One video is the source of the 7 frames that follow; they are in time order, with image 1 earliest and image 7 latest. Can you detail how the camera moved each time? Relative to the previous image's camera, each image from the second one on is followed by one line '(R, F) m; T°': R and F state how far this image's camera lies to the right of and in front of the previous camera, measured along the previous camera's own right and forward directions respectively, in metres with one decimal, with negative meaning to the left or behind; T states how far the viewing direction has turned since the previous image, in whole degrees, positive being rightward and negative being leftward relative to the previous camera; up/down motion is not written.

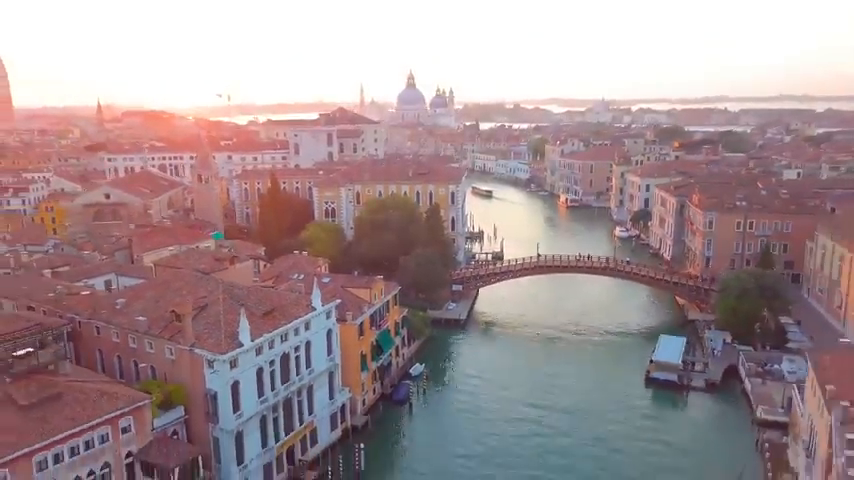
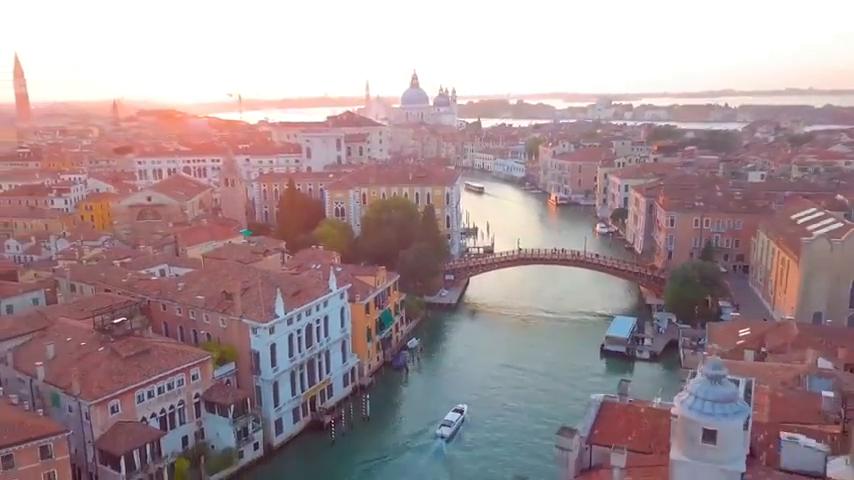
(+0.5, -6.0) m; 0°
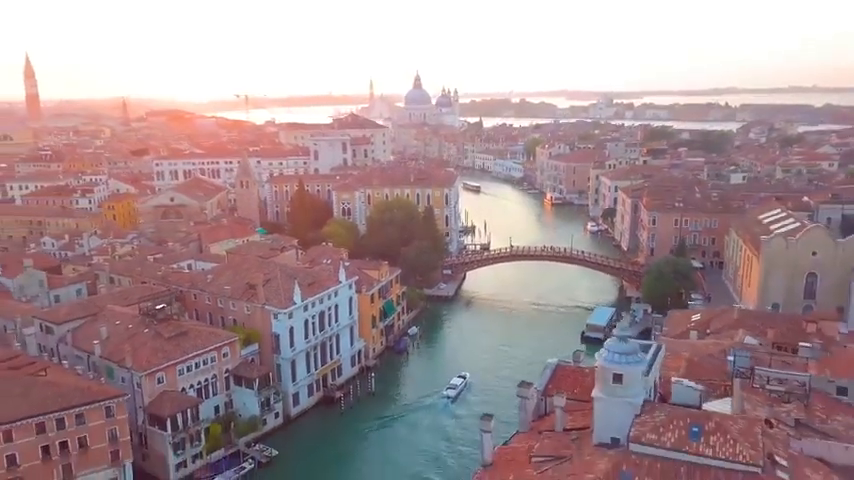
(+0.2, -3.8) m; 0°
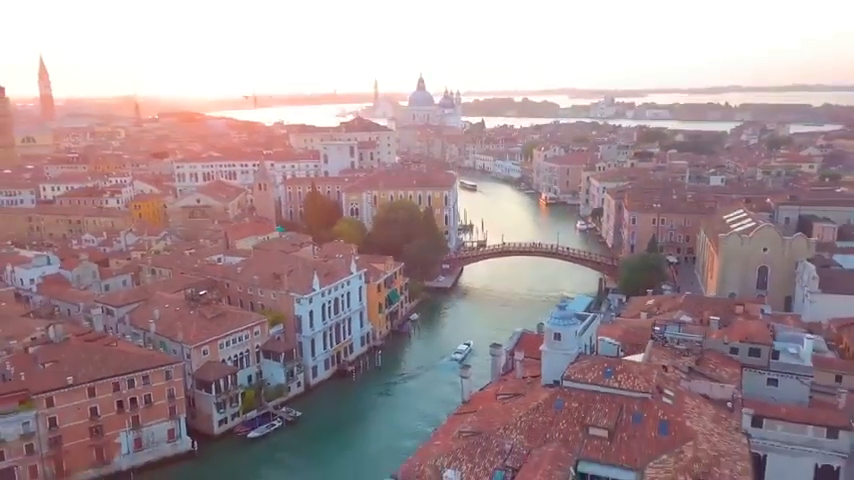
(+0.3, -5.2) m; 0°
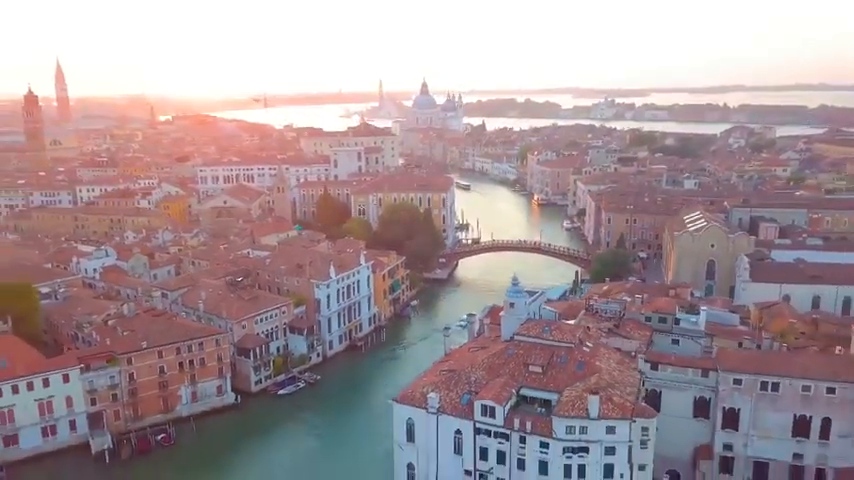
(+0.4, -7.2) m; 0°
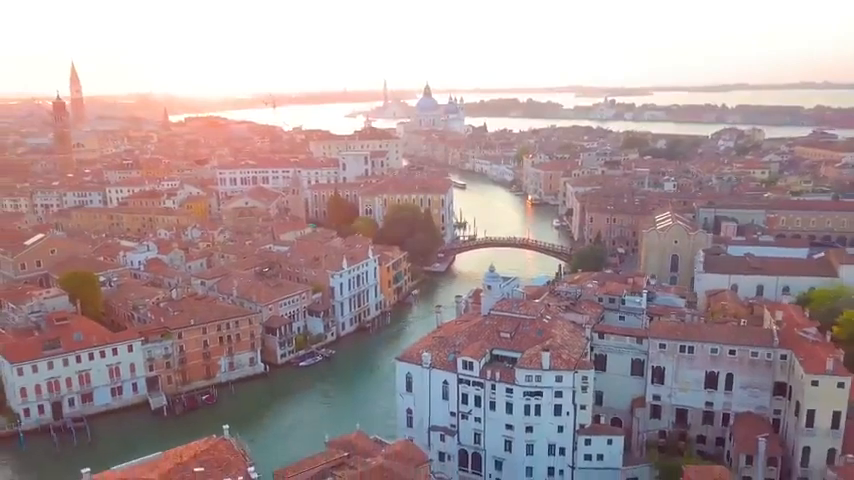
(+0.4, -6.9) m; 0°
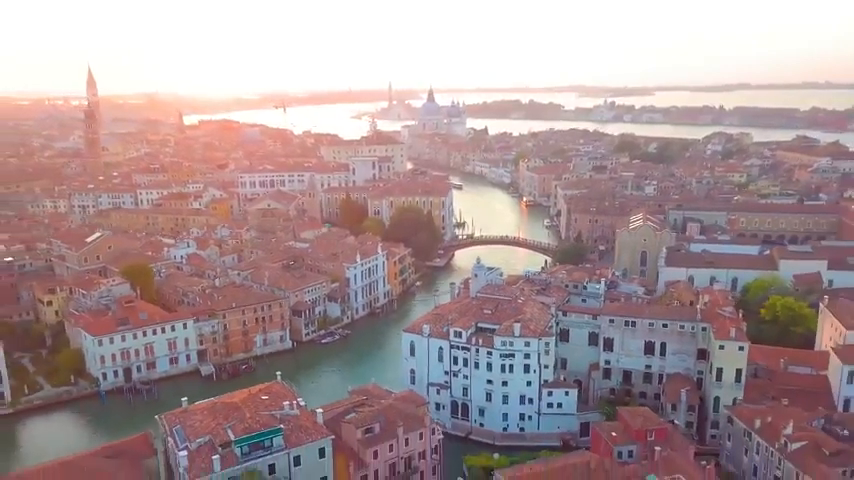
(+0.2, -8.3) m; 0°
